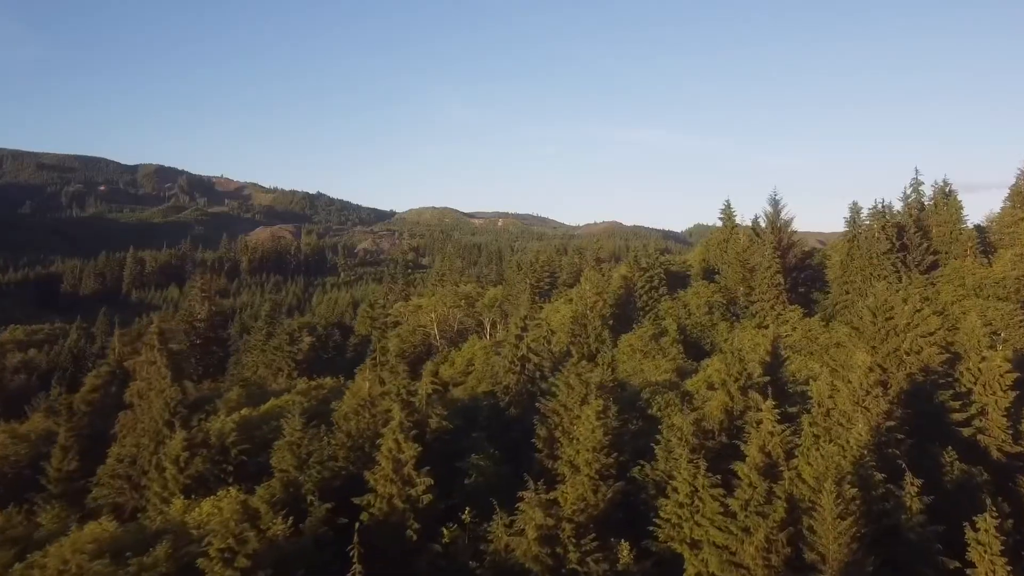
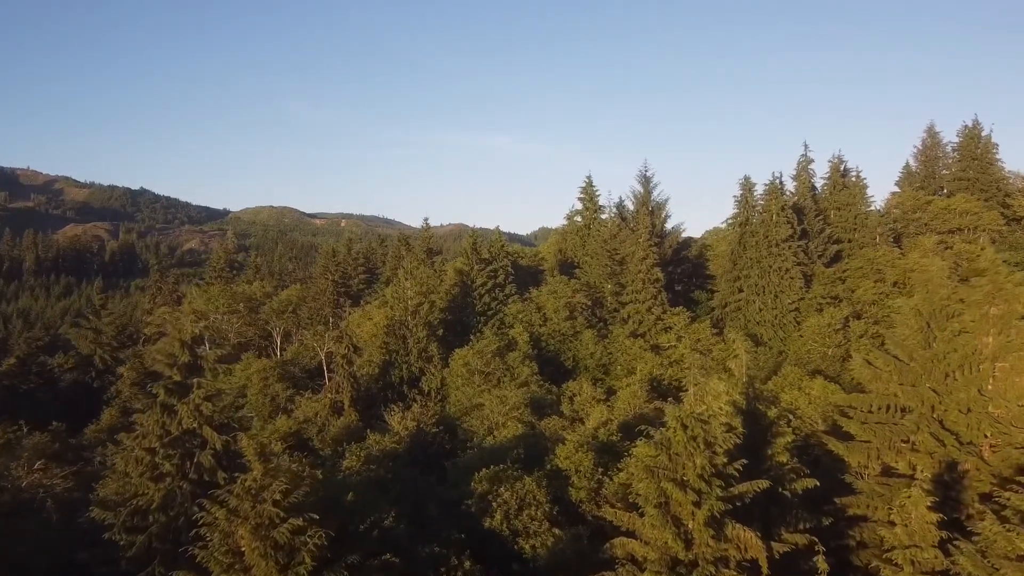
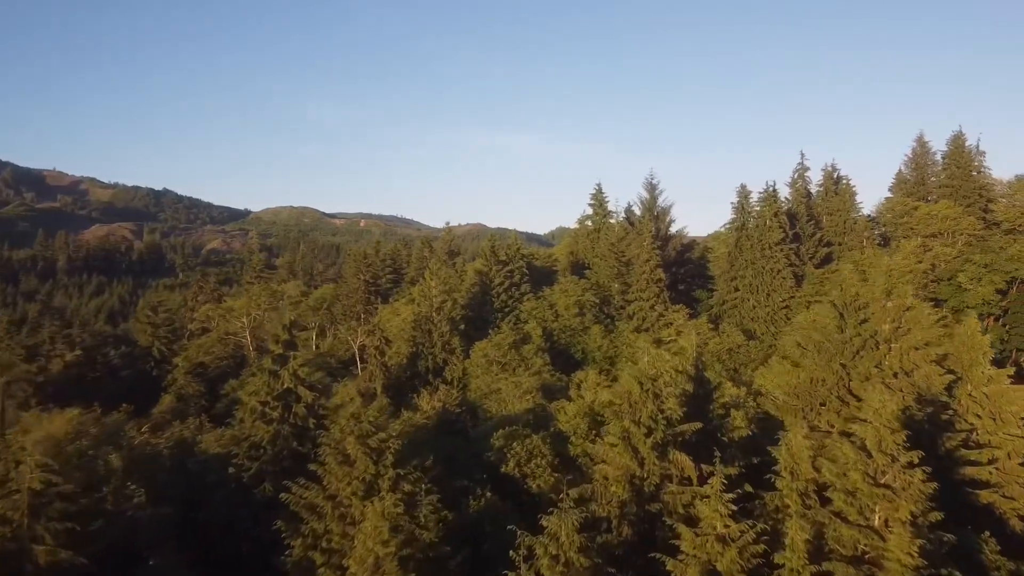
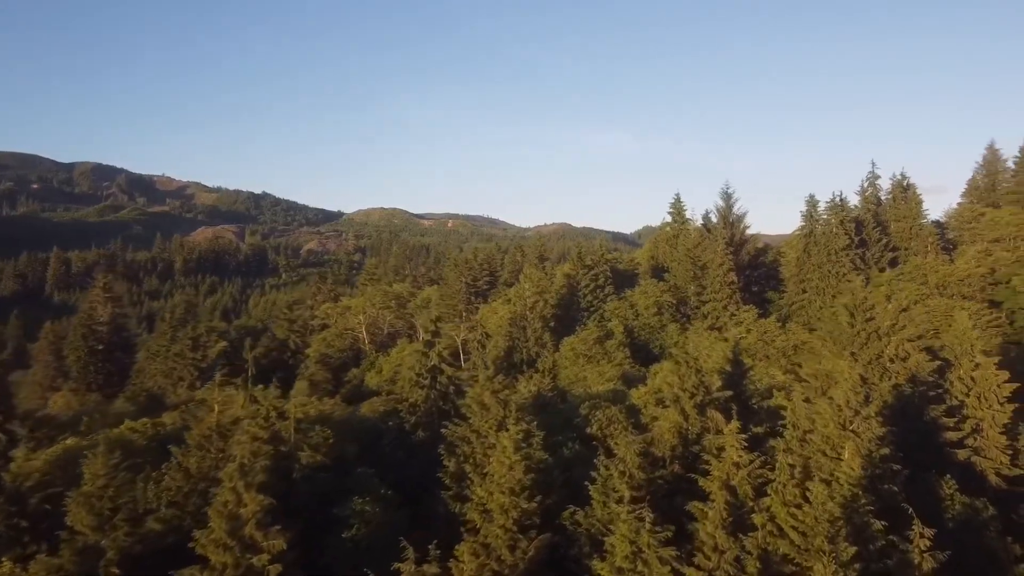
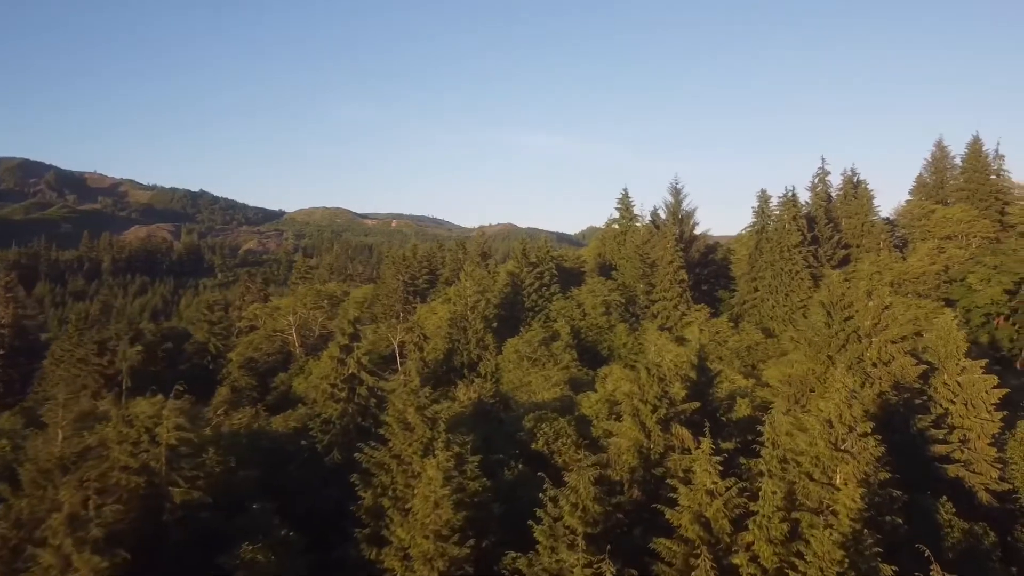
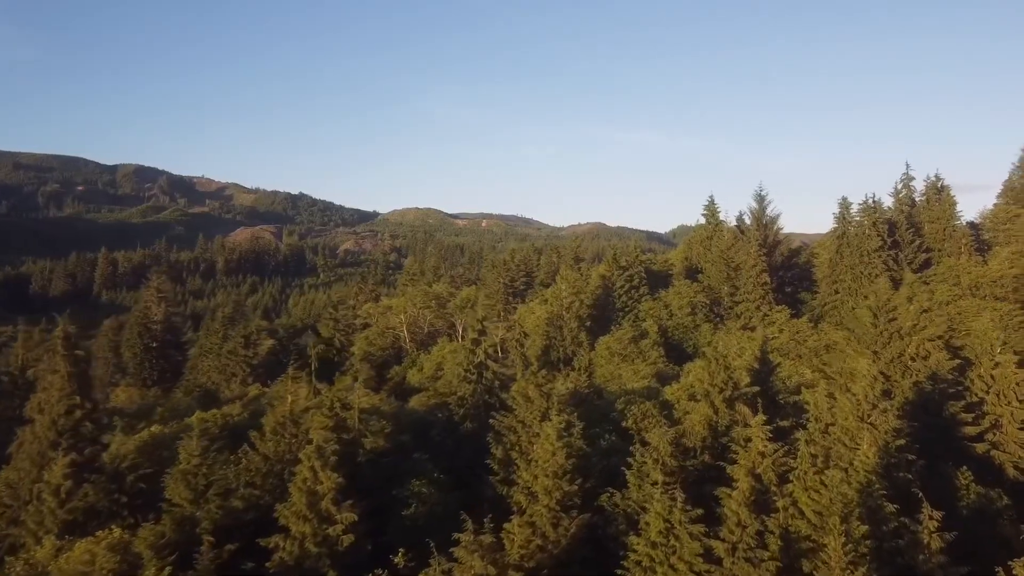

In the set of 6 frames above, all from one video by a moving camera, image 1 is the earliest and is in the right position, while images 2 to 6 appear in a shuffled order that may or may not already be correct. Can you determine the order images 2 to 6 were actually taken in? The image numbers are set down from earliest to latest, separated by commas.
6, 4, 5, 3, 2
